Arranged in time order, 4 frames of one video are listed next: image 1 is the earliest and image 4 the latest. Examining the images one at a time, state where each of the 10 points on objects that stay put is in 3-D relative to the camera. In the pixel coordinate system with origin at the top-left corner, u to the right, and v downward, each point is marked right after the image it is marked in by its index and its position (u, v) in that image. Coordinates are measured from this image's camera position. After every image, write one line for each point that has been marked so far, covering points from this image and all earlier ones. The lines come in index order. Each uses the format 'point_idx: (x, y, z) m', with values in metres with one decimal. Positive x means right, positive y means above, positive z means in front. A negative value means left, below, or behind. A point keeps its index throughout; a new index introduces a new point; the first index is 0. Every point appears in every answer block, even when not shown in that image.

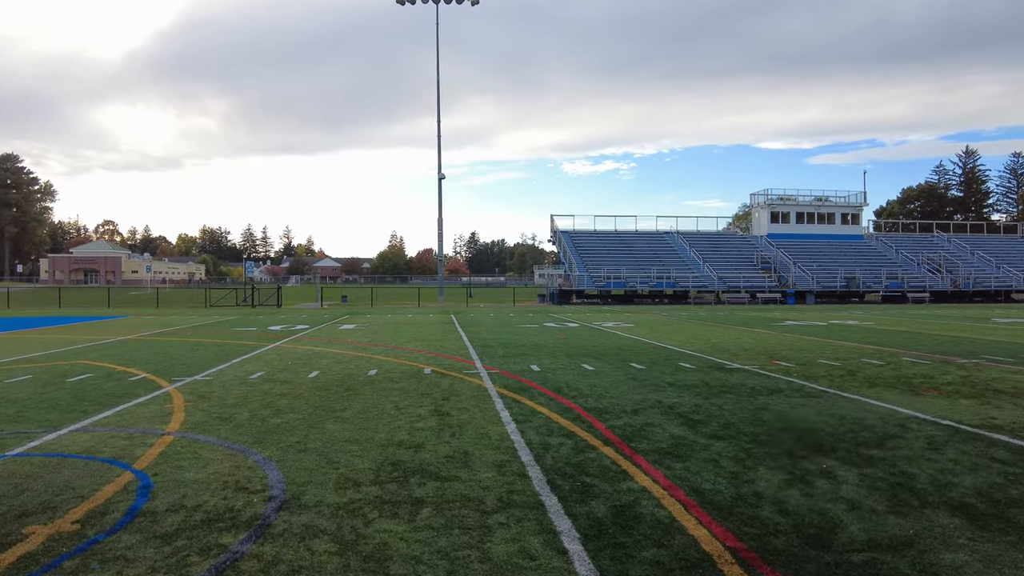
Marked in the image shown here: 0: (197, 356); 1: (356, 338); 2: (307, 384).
0: (-5.1, -1.1, +10.7) m
1: (-3.3, -1.0, +13.8) m
2: (-2.4, -1.1, +7.6) m
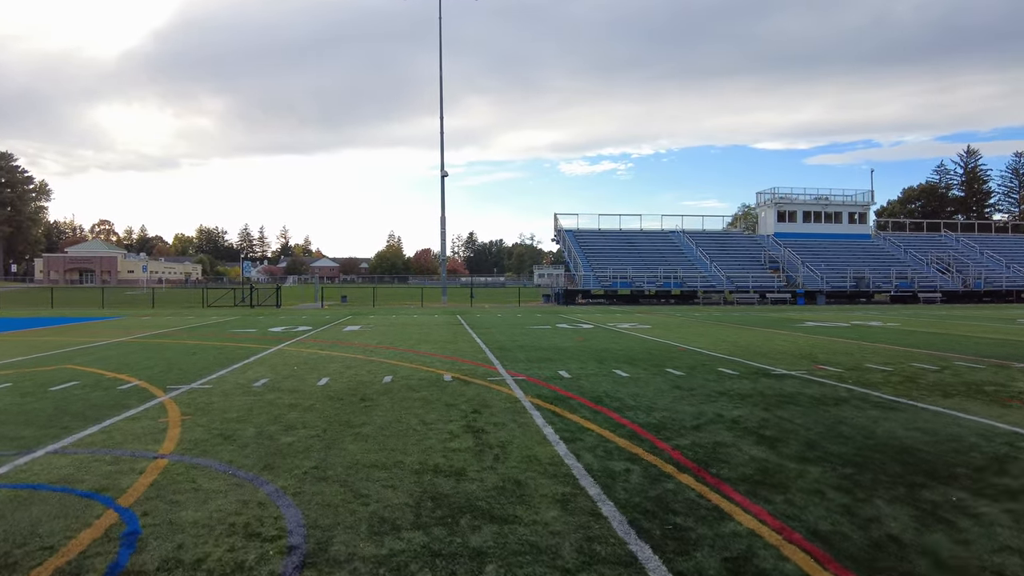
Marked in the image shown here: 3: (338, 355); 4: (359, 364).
0: (-4.8, -1.1, +9.9) m
1: (-3.0, -1.0, +13.0) m
2: (-2.0, -1.1, +6.9) m
3: (-2.7, -1.1, +10.4) m
4: (-2.1, -1.1, +9.2) m
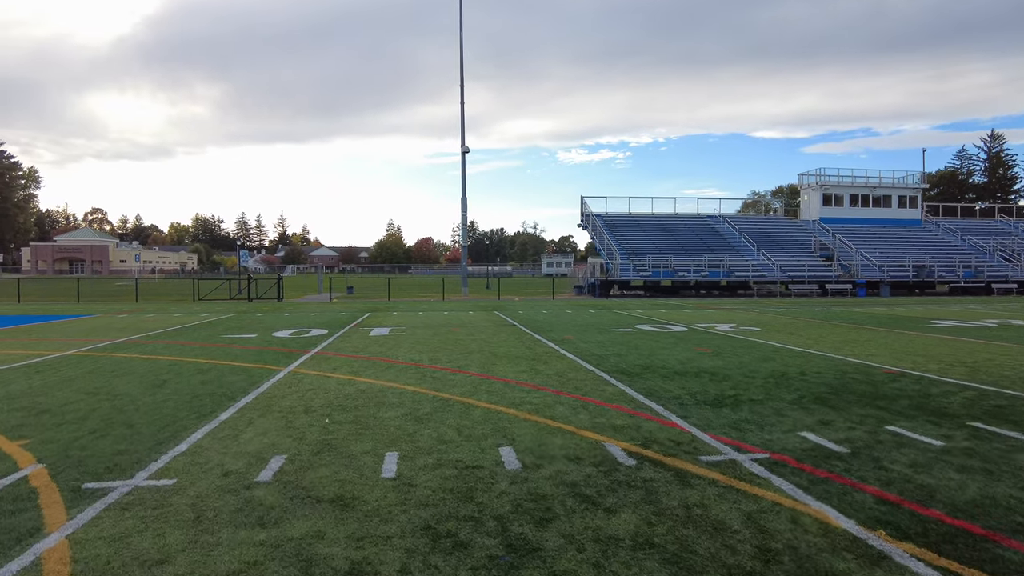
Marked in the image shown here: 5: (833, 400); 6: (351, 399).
0: (-3.3, -1.0, +6.2) m
1: (-1.5, -0.9, +9.3) m
2: (-0.5, -1.1, +3.1) m
3: (-1.3, -1.0, +6.7) m
4: (-0.7, -1.0, +5.4) m
5: (+3.0, -1.0, +6.2) m
6: (-1.5, -1.0, +6.1) m
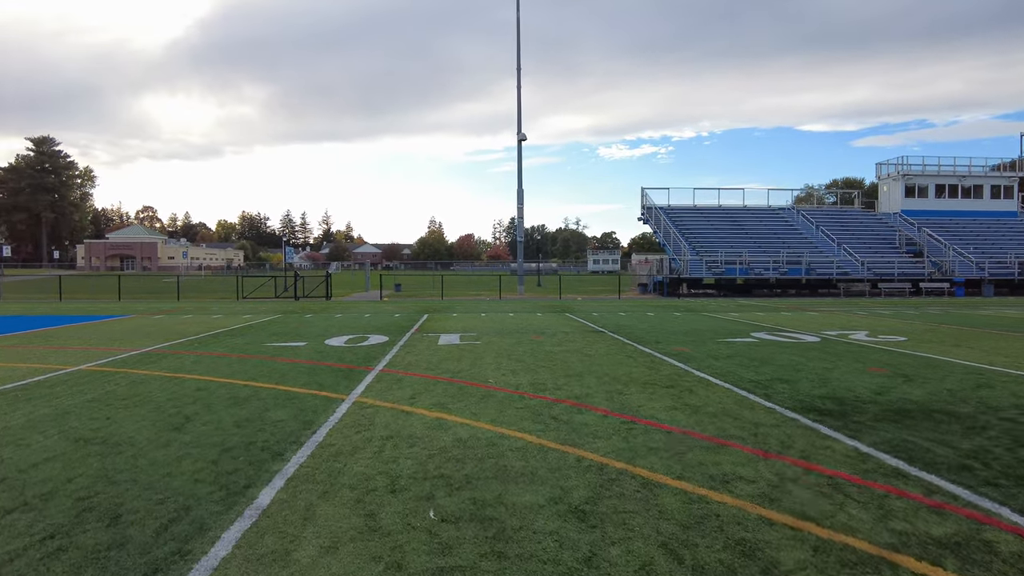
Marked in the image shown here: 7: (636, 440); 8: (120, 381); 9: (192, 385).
0: (-2.1, -1.1, +4.2) m
1: (-0.2, -0.9, +7.2) m
2: (+0.4, -1.1, +1.0) m
3: (-0.1, -1.0, +4.6) m
4: (+0.4, -1.1, +3.3) m
5: (+4.1, -1.0, +3.8) m
6: (-0.4, -1.0, +4.0) m
7: (+0.8, -1.0, +4.5) m
8: (-4.0, -0.9, +6.9) m
9: (-3.2, -1.0, +6.6) m
